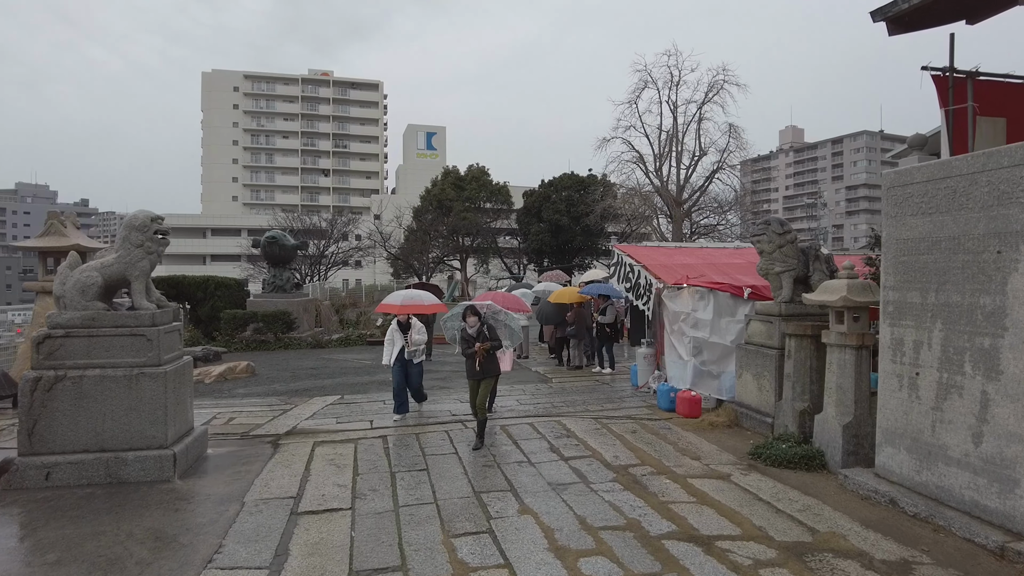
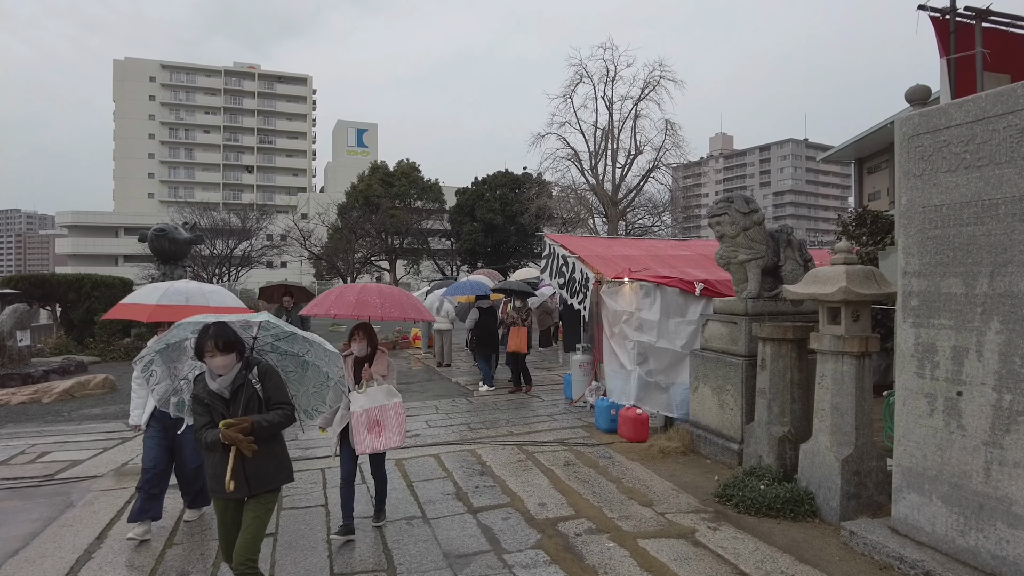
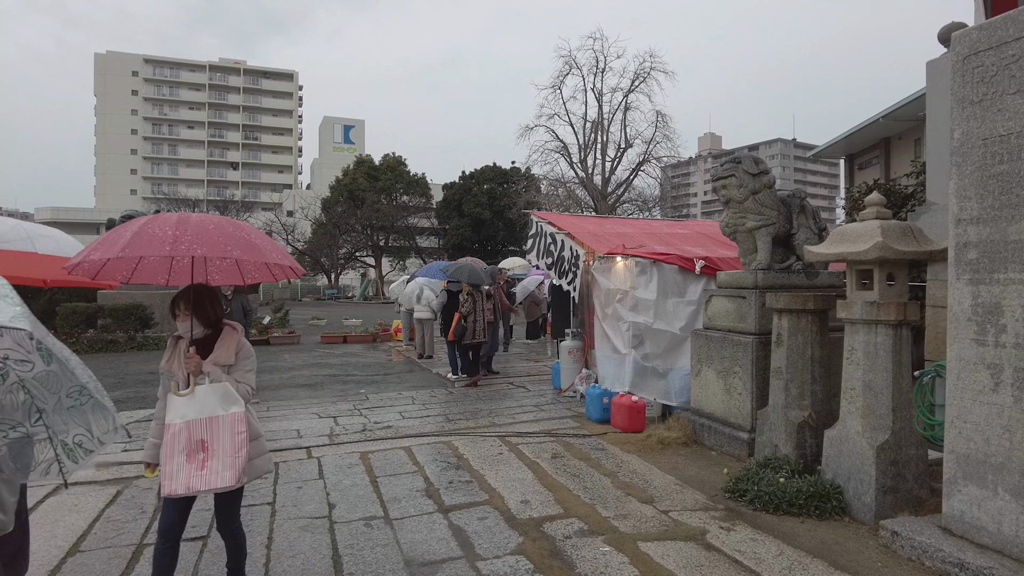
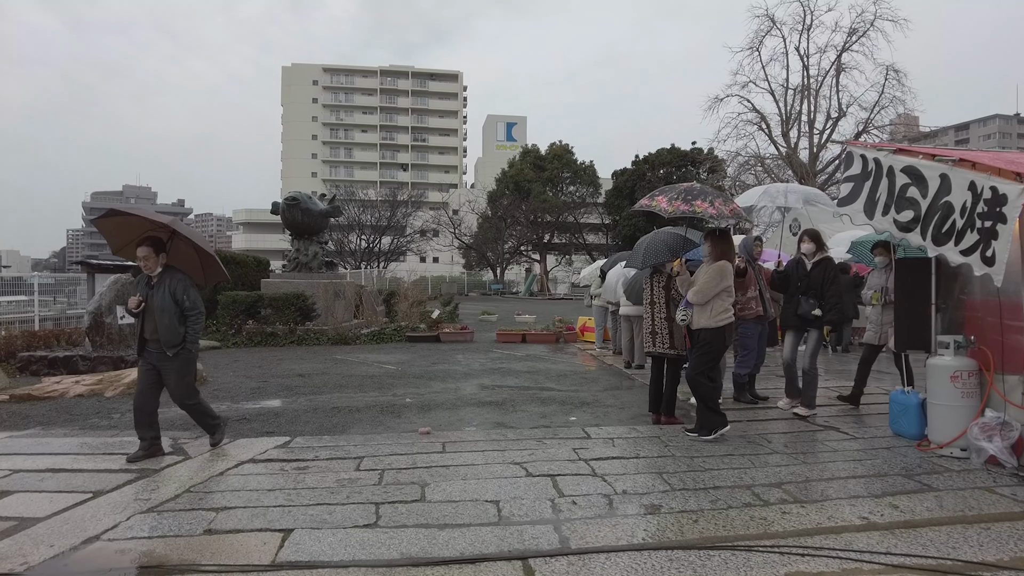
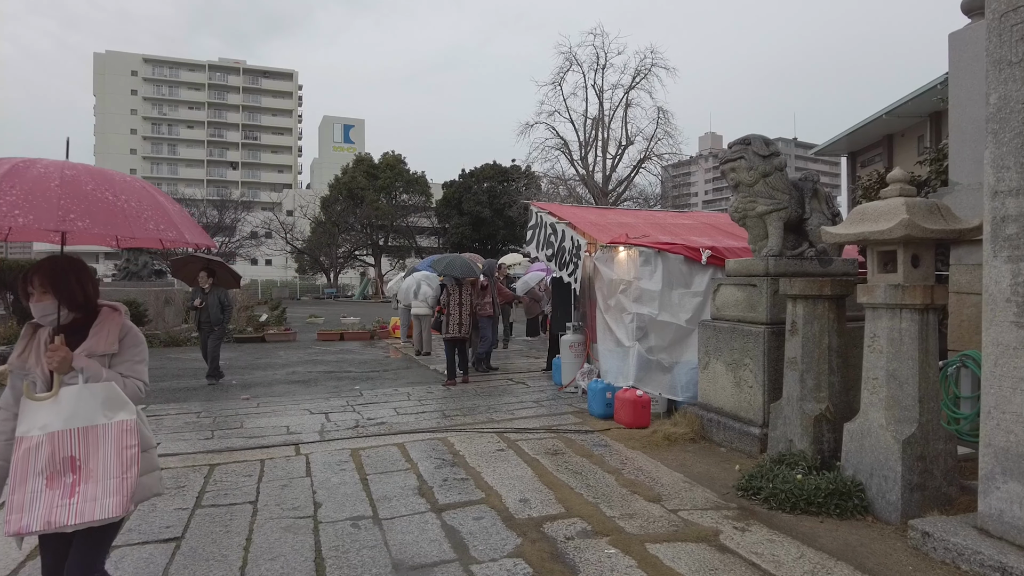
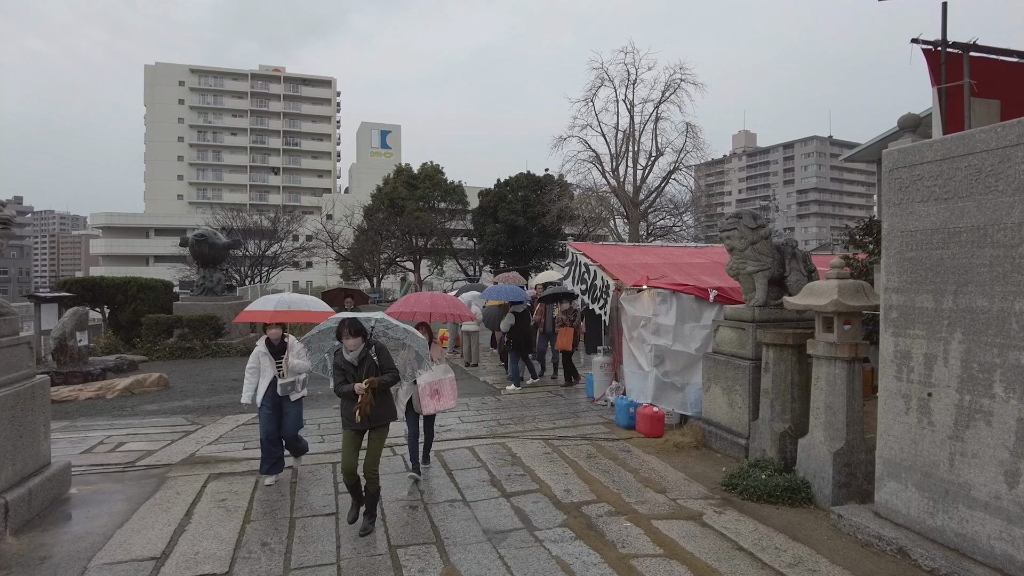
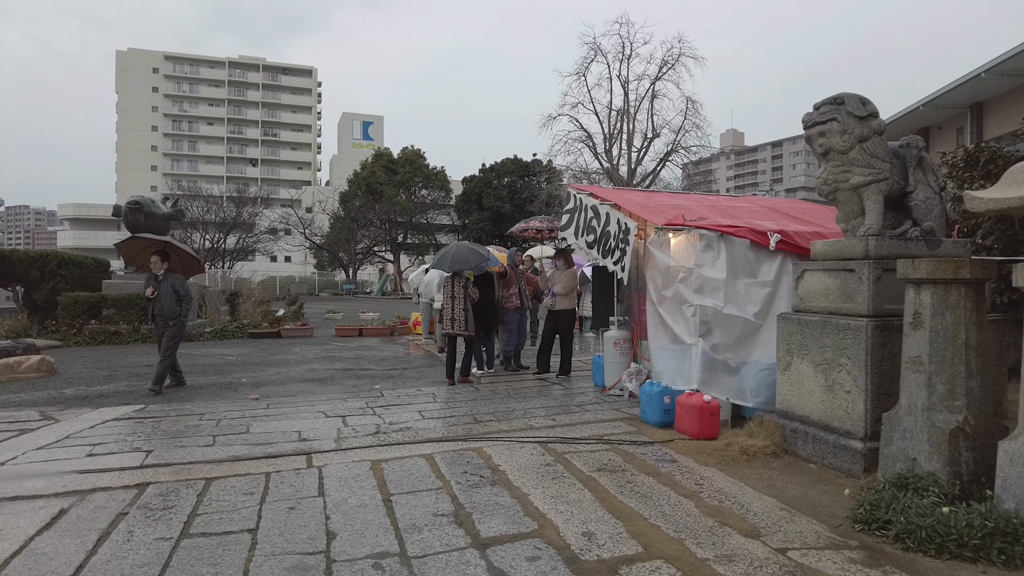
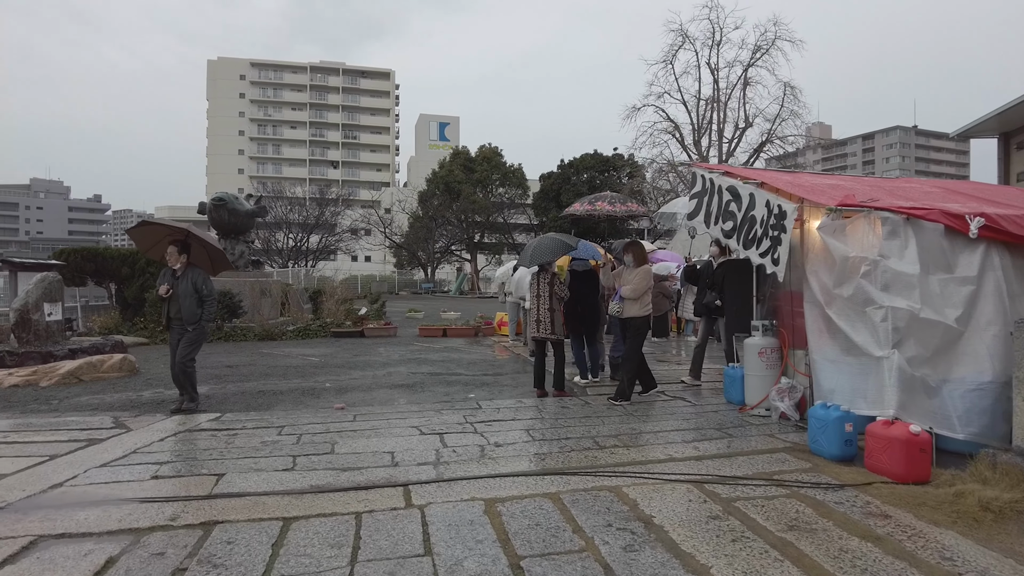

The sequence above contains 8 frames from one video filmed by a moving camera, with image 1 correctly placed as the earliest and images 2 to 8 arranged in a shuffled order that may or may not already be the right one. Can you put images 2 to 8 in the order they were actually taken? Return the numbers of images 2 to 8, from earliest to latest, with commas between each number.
6, 2, 3, 5, 7, 8, 4
